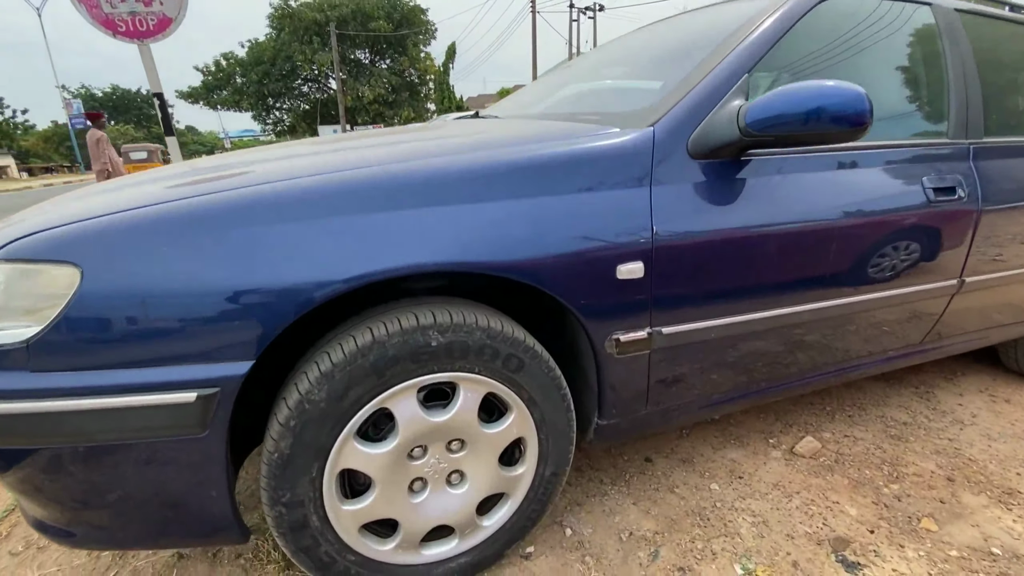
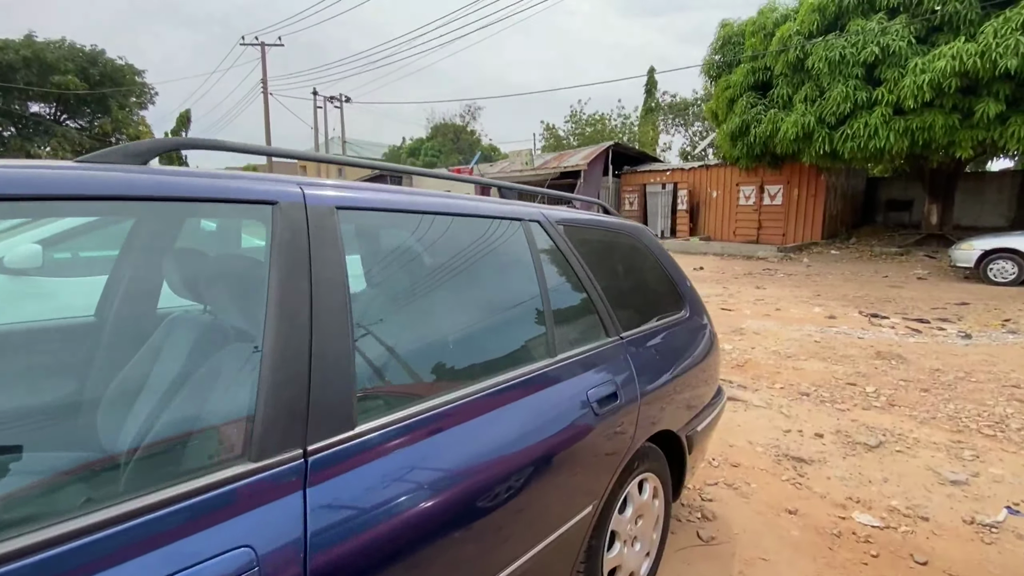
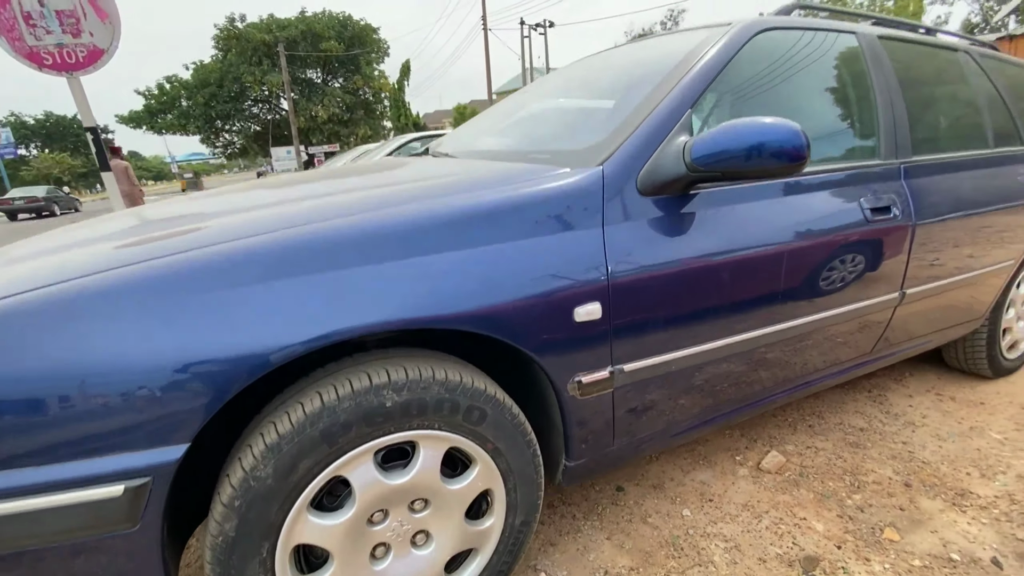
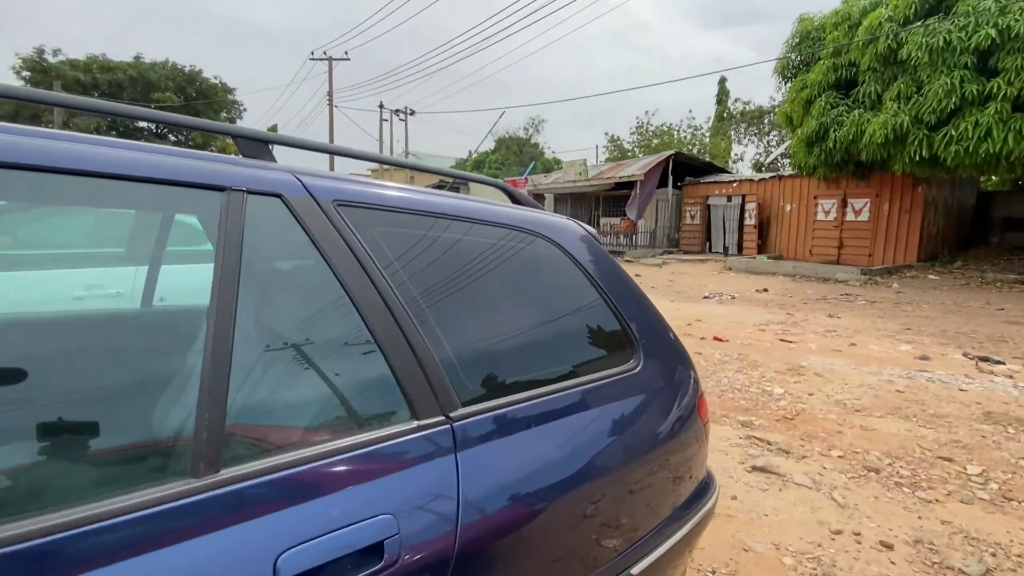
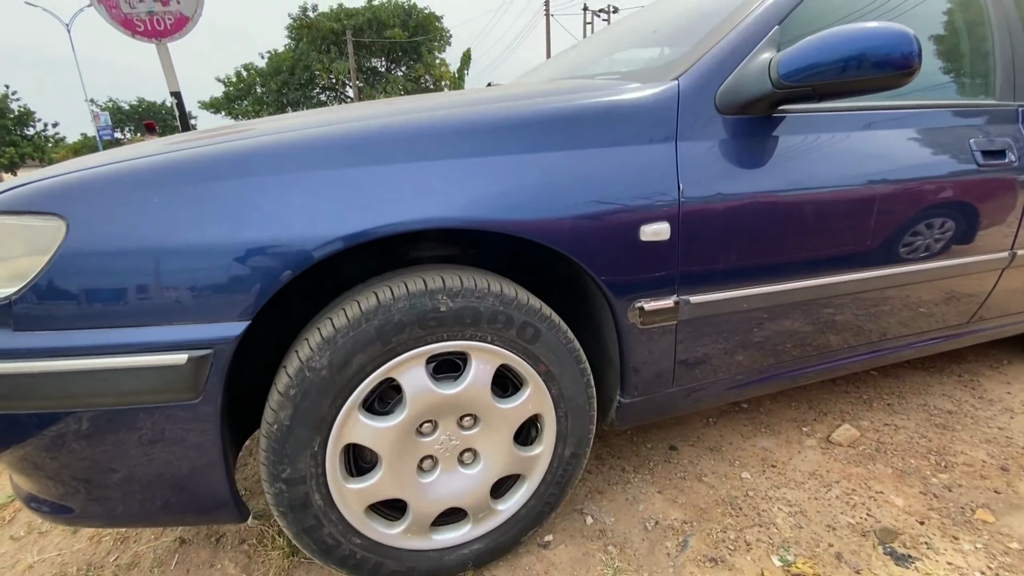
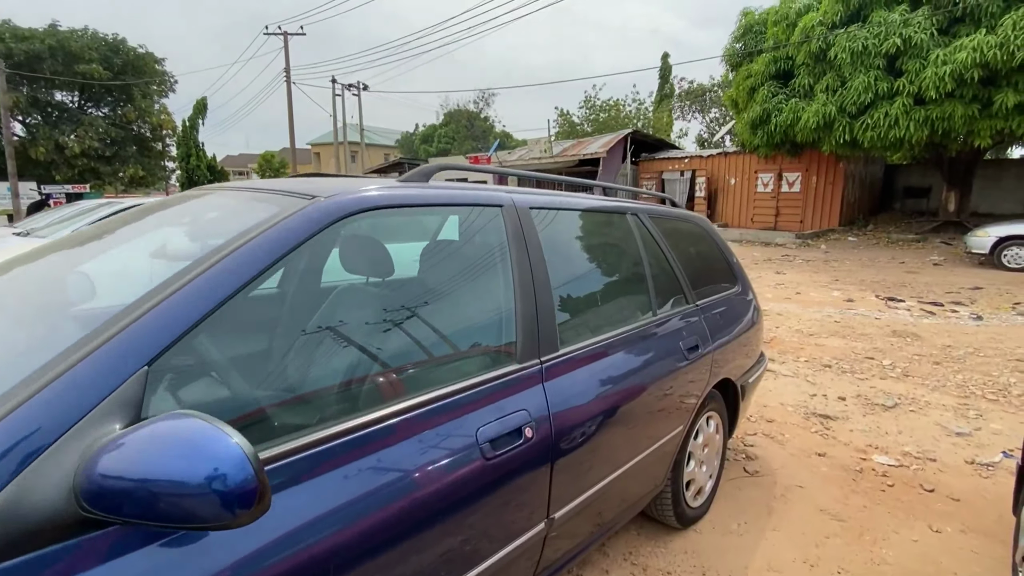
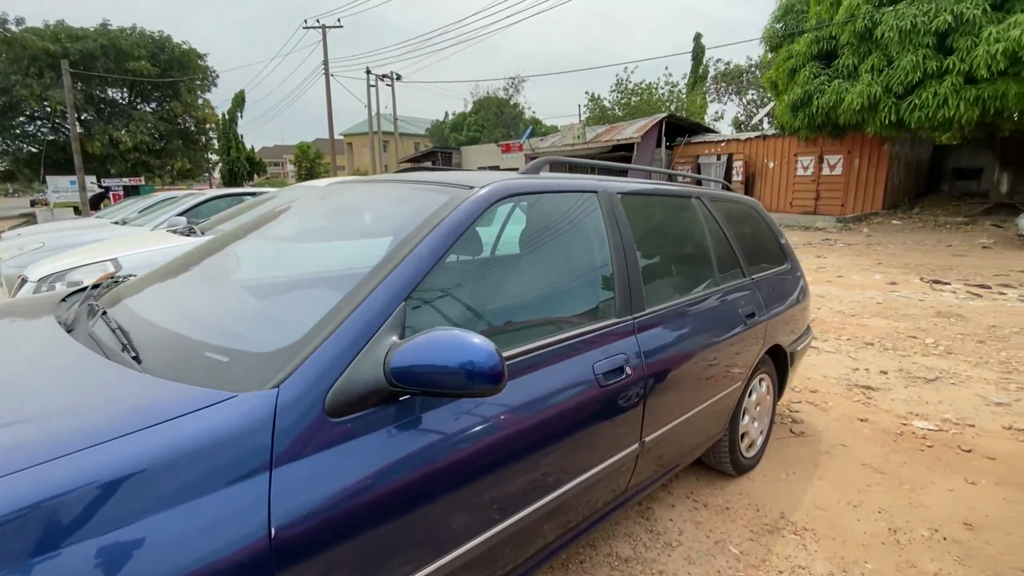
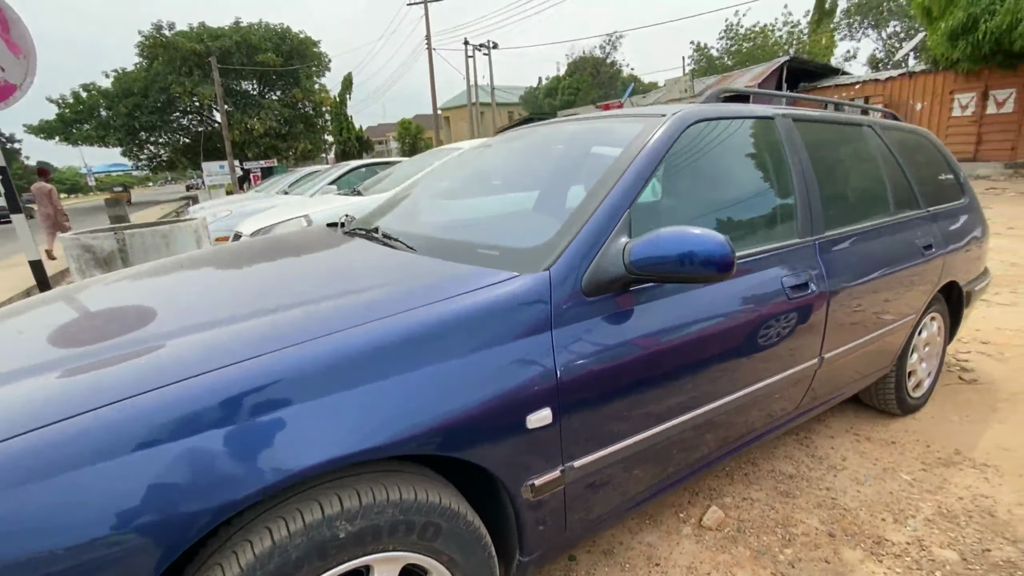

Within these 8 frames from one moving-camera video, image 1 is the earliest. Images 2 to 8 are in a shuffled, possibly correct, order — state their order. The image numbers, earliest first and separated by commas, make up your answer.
5, 3, 8, 7, 6, 2, 4
